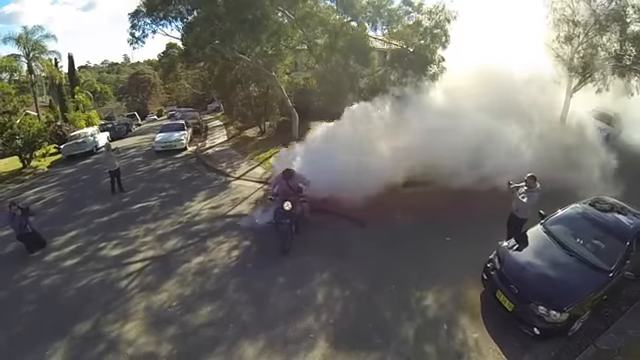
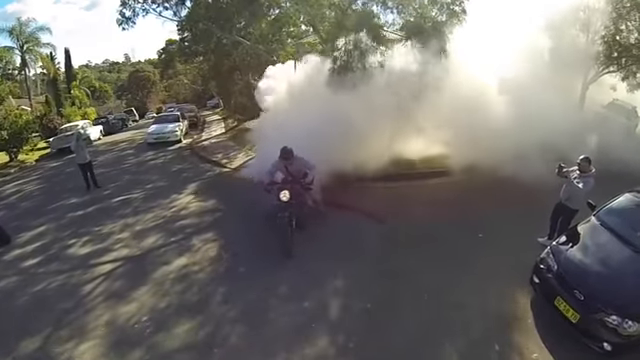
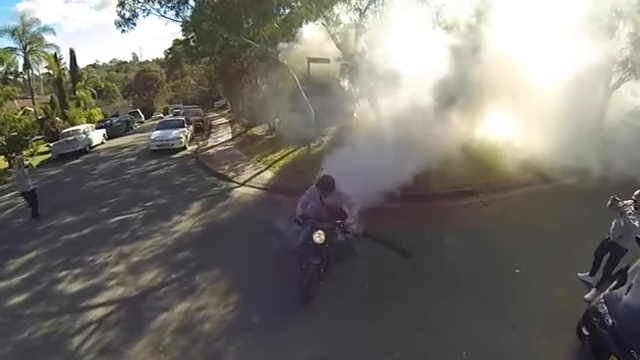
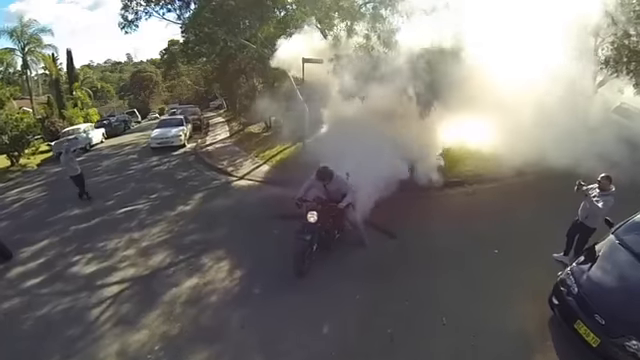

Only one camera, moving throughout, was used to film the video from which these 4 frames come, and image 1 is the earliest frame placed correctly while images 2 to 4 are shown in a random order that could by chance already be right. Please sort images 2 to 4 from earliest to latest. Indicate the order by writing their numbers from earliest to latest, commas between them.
2, 4, 3
